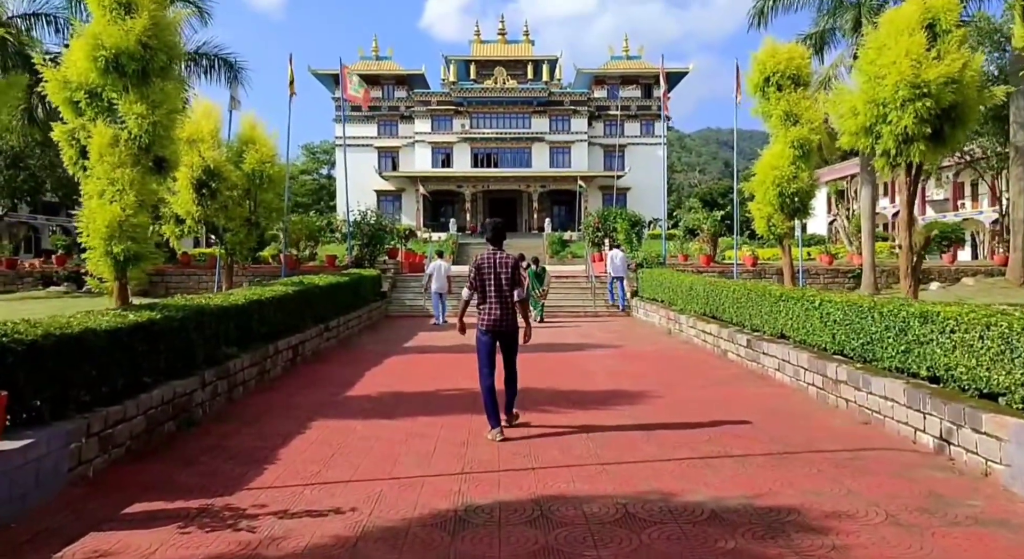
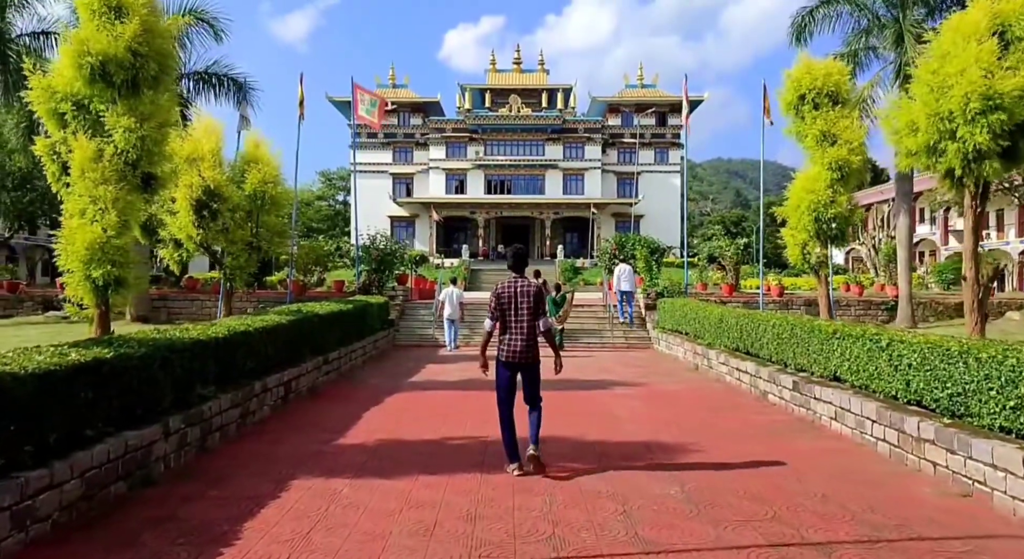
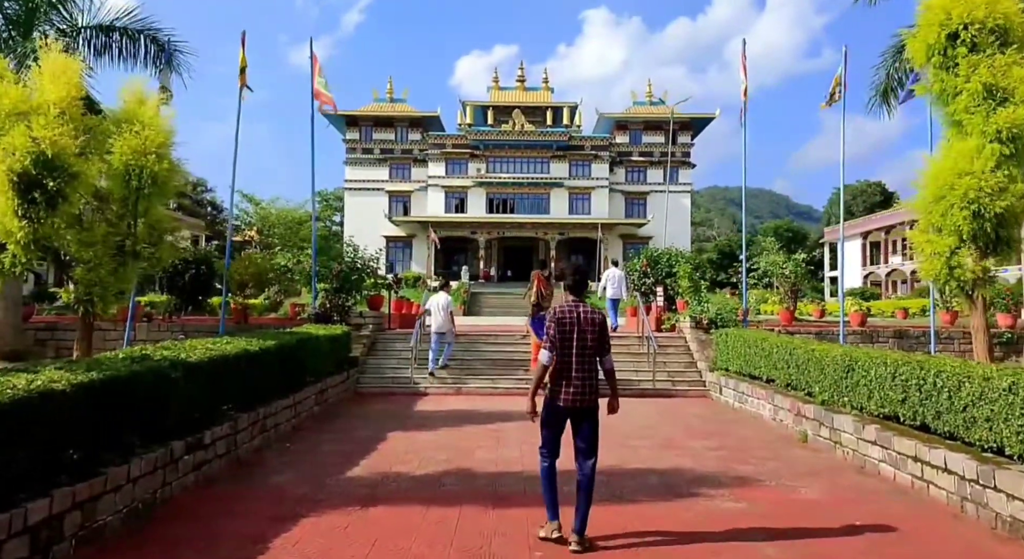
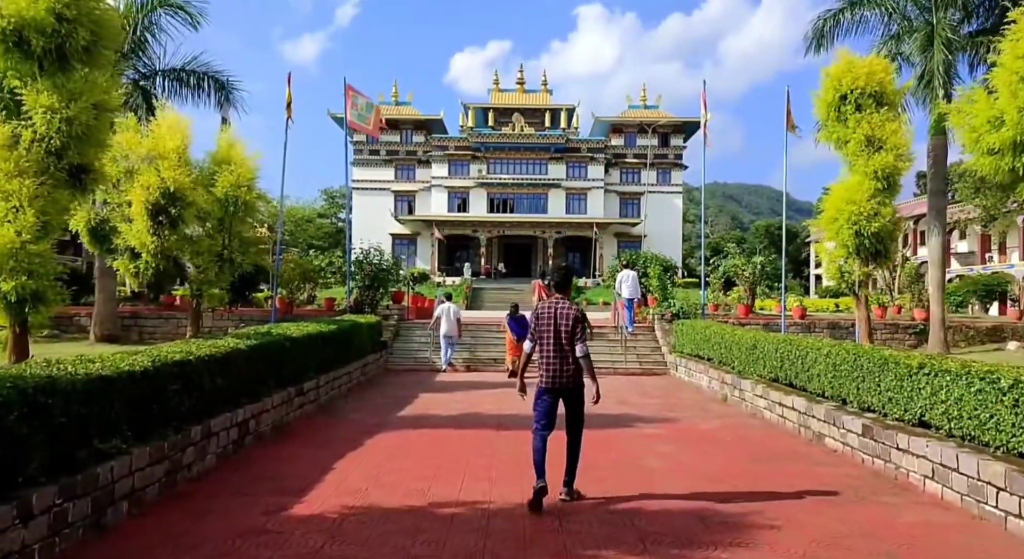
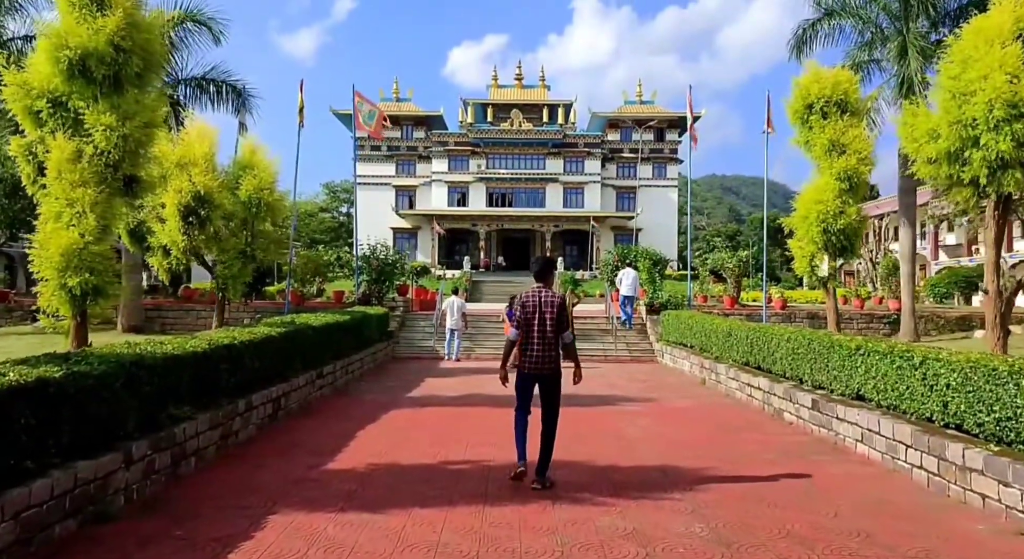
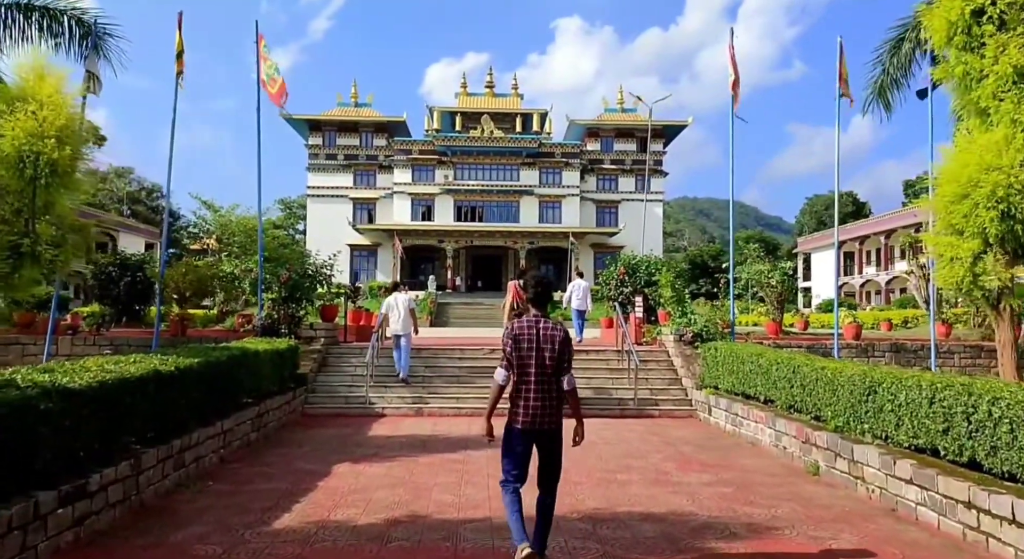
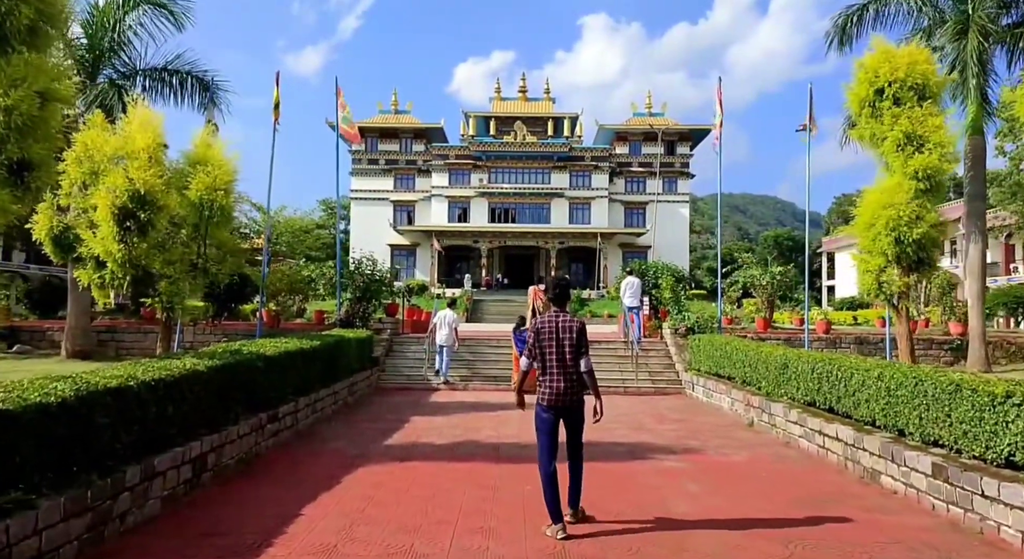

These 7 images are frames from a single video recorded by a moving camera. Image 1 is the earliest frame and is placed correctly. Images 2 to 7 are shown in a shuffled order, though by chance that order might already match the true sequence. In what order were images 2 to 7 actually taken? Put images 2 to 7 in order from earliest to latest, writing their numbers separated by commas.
2, 5, 4, 7, 3, 6
